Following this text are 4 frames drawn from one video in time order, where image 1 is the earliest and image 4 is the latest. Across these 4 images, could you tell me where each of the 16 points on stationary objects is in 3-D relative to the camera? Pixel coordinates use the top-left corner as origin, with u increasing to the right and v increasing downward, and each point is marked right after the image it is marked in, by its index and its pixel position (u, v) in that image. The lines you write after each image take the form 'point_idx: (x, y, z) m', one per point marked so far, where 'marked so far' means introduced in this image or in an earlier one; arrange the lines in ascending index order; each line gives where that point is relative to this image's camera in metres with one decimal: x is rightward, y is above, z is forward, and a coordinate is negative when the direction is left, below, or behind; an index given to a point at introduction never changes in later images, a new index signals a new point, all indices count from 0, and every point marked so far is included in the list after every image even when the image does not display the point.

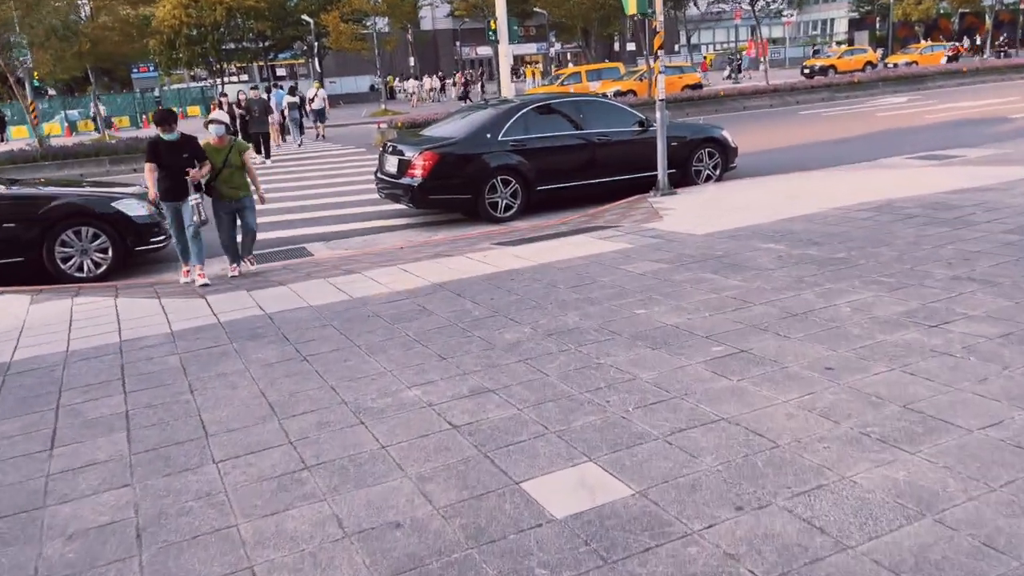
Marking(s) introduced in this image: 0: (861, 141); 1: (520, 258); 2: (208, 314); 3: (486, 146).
0: (+7.5, +3.2, +17.4) m
1: (+0.1, +0.3, +7.6) m
2: (-2.4, -0.2, +6.5) m
3: (-0.4, +2.0, +11.3) m
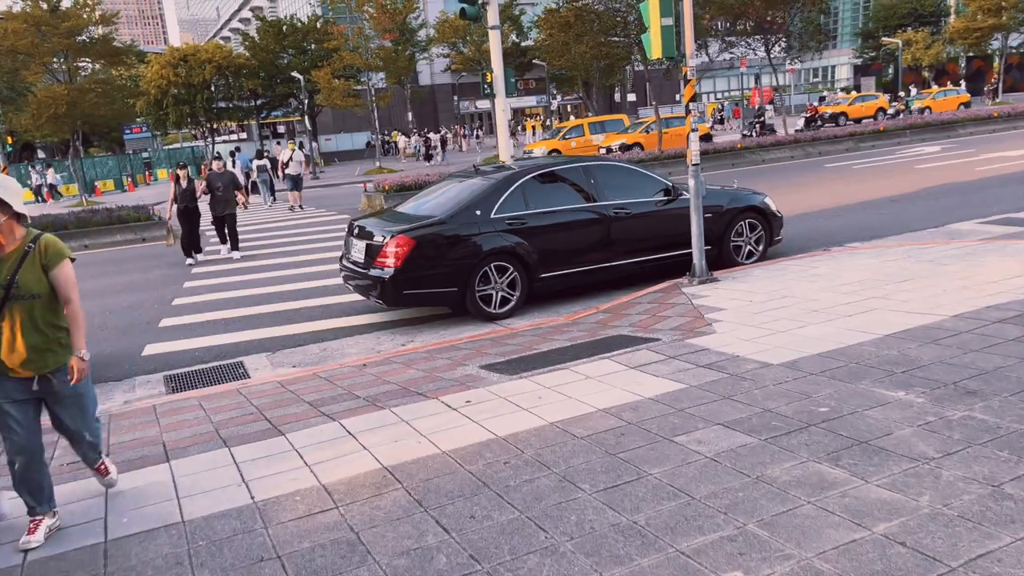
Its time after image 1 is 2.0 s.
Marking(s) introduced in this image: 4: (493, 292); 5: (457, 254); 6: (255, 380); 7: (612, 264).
0: (+7.5, +1.7, +15.1) m
1: (0.0, -0.8, +5.2) m
2: (-2.5, -1.2, +4.0) m
3: (-0.4, +0.7, +9.0) m
4: (-0.2, 0.0, +9.1) m
5: (-0.6, +0.4, +8.9) m
6: (-2.4, -0.9, +7.5) m
7: (+1.2, +0.3, +9.9) m
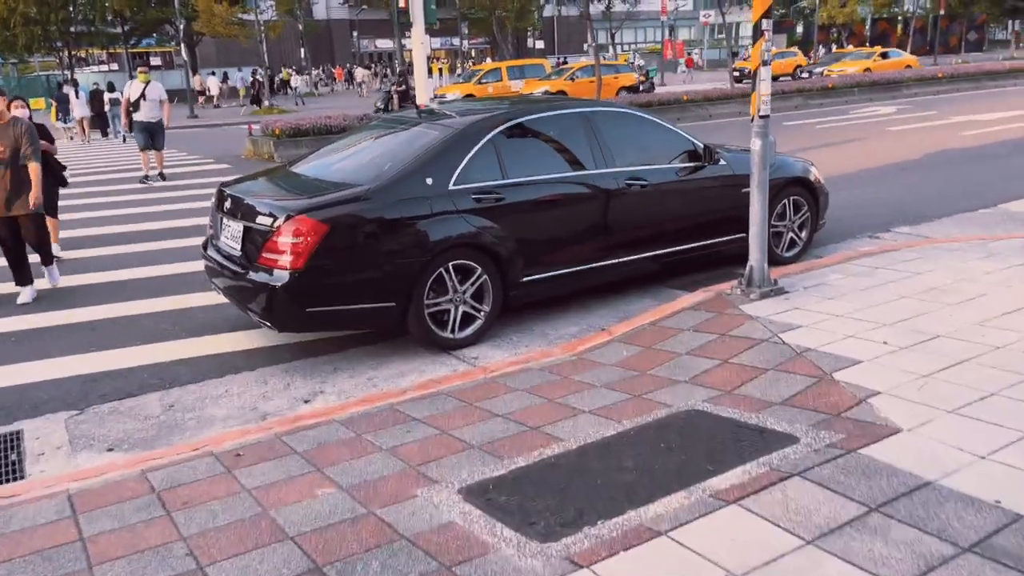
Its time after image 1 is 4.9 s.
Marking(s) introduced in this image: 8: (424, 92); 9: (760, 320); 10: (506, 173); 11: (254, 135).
0: (+6.4, +1.9, +12.7) m
1: (+0.3, -1.1, +2.0) m
2: (-2.1, -1.6, +0.6) m
3: (-0.6, +0.6, +5.7) m
4: (-0.5, -0.1, +5.9) m
5: (-0.8, +0.3, +5.6) m
6: (-2.4, -1.0, +4.0) m
7: (+0.9, +0.2, +6.8) m
8: (-1.9, +4.3, +18.0) m
9: (+1.6, -0.2, +5.4) m
10: (0.0, +0.9, +6.2) m
11: (-5.6, +3.3, +17.5) m
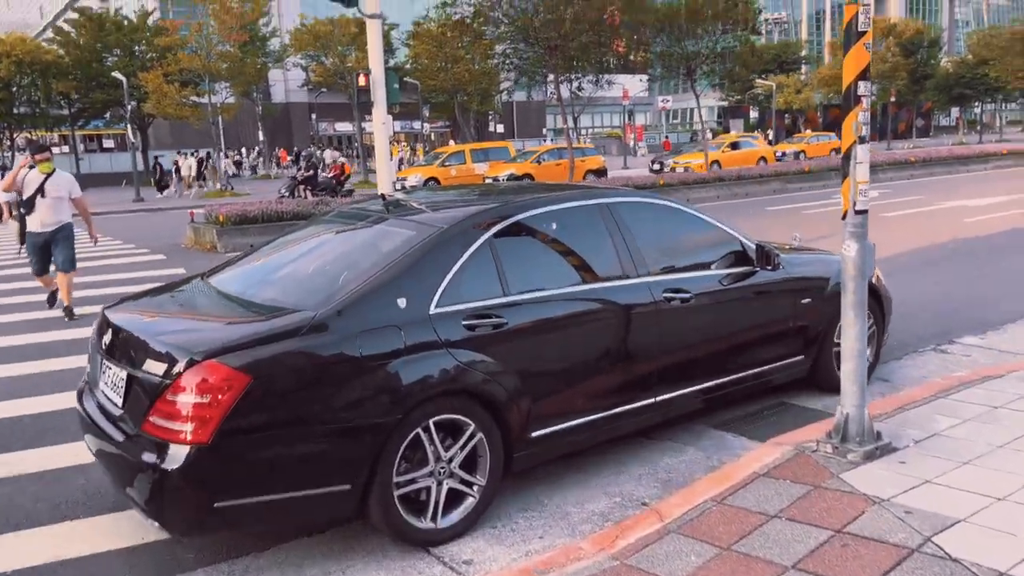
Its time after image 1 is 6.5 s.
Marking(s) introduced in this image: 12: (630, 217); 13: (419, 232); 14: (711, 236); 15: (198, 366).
0: (+6.1, +0.4, +11.4) m
1: (+0.5, -1.5, +0.2) m
2: (-1.7, -1.9, -1.4) m
3: (-0.6, -0.2, +4.0) m
4: (-0.4, -1.0, +4.1) m
5: (-0.7, -0.5, +3.8) m
6: (-2.3, -1.7, +2.1) m
7: (+0.9, -0.7, +5.1) m
8: (-2.6, +2.3, +16.5) m
9: (+1.7, -1.0, +3.7) m
10: (0.0, 0.0, +4.5) m
11: (-6.2, +1.3, +15.8) m
12: (+0.8, +0.5, +5.3) m
13: (-0.5, +0.3, +4.5) m
14: (+1.4, +0.3, +5.6) m
15: (-1.4, -0.3, +3.6) m
